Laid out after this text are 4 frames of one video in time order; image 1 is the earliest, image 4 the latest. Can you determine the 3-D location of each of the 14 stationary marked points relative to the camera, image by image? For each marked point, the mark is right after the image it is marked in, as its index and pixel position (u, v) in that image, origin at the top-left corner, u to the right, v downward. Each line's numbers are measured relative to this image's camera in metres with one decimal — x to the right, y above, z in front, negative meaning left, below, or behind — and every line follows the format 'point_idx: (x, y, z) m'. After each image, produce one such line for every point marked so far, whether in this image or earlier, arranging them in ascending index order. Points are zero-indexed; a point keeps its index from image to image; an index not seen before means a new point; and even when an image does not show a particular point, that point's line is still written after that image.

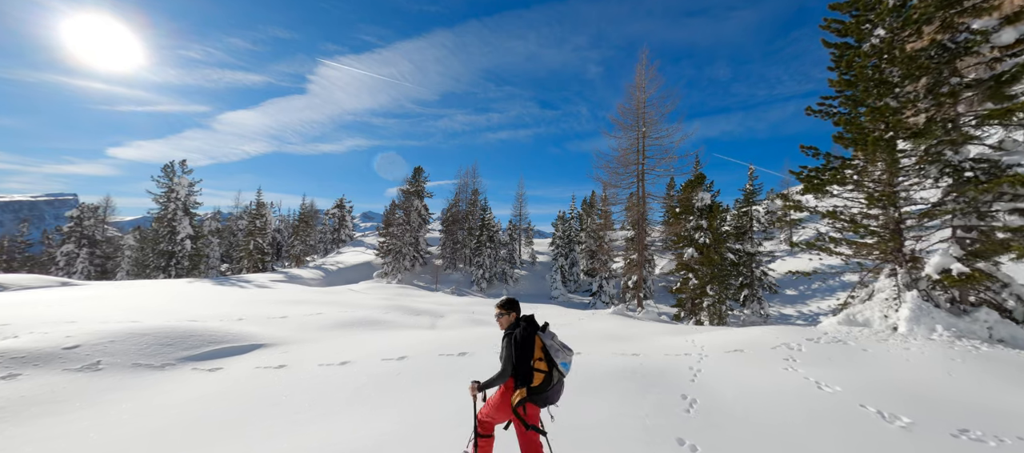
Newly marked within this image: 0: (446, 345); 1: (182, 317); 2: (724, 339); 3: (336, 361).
0: (-1.8, -3.0, +9.7) m
1: (-10.3, -2.8, +11.7) m
2: (+5.6, -2.9, +9.9) m
3: (-3.9, -2.9, +8.2) m
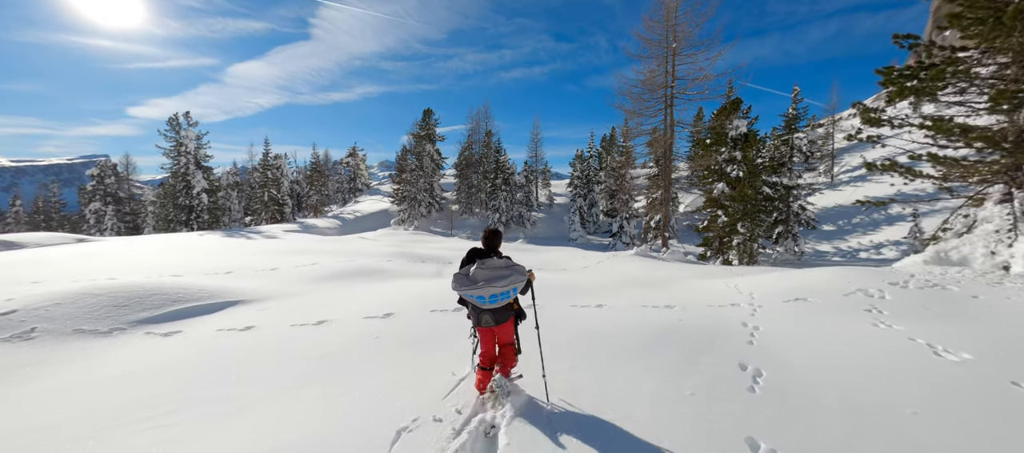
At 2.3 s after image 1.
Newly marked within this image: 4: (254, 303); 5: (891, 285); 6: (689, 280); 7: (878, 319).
0: (-1.6, -1.6, +8.3) m
1: (-10.0, -1.3, +10.8) m
2: (+5.8, -1.2, +8.2) m
3: (-3.7, -1.8, +7.0) m
4: (-5.7, -1.7, +8.3) m
5: (+7.0, -1.1, +7.0) m
6: (+5.1, -1.5, +10.8) m
7: (+5.5, -1.4, +5.7) m
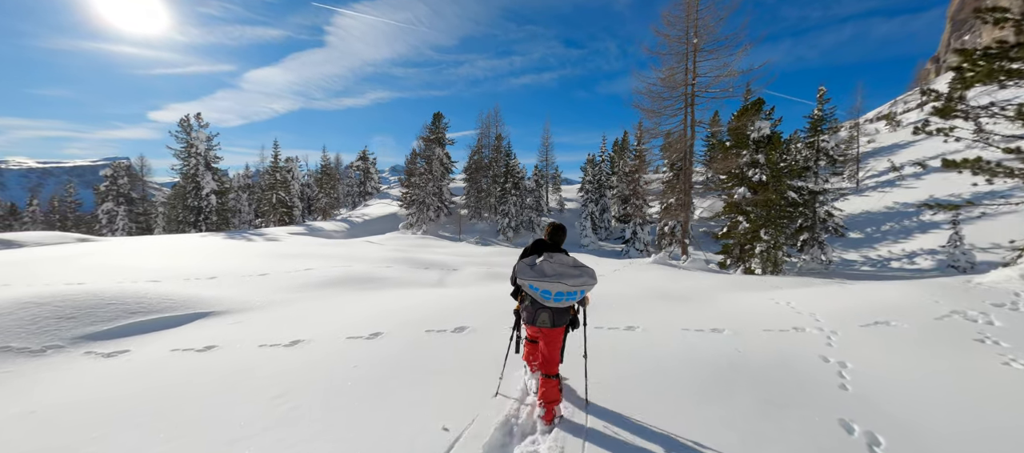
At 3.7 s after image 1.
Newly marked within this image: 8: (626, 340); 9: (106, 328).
0: (-1.3, -1.6, +7.2) m
1: (-9.7, -1.3, +9.9) m
2: (+6.0, -1.4, +6.9) m
3: (-3.5, -1.8, +5.9) m
4: (-5.5, -1.7, +7.2) m
5: (+7.2, -1.2, +5.6) m
6: (+5.3, -1.7, +9.5) m
7: (+5.7, -1.5, +4.4) m
8: (+1.7, -1.6, +5.5) m
9: (-6.5, -1.6, +6.1) m
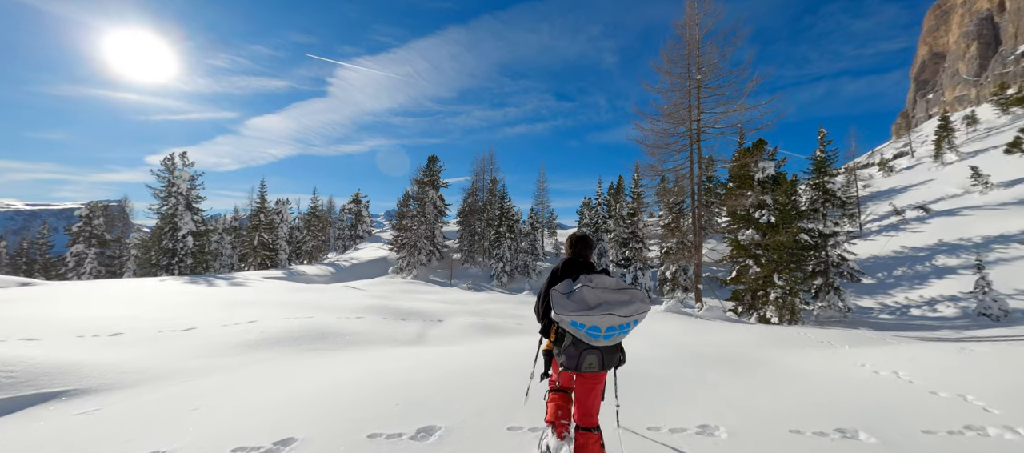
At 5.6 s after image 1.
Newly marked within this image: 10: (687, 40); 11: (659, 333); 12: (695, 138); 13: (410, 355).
0: (-1.4, -2.1, +4.9) m
1: (-9.8, -2.1, +7.5) m
2: (+6.0, -1.9, +4.8) m
3: (-3.5, -2.1, +3.6) m
4: (-5.5, -2.2, +4.9) m
5: (+7.2, -1.6, +3.6) m
6: (+5.3, -2.5, +7.4) m
7: (+5.7, -1.7, +2.3) m
8: (+1.7, -2.0, +3.3) m
9: (-6.5, -2.0, +3.7) m
10: (+8.6, +9.2, +18.4) m
11: (+3.9, -2.9, +10.1) m
12: (+9.3, +4.6, +19.0) m
13: (-2.0, -2.5, +7.2) m
